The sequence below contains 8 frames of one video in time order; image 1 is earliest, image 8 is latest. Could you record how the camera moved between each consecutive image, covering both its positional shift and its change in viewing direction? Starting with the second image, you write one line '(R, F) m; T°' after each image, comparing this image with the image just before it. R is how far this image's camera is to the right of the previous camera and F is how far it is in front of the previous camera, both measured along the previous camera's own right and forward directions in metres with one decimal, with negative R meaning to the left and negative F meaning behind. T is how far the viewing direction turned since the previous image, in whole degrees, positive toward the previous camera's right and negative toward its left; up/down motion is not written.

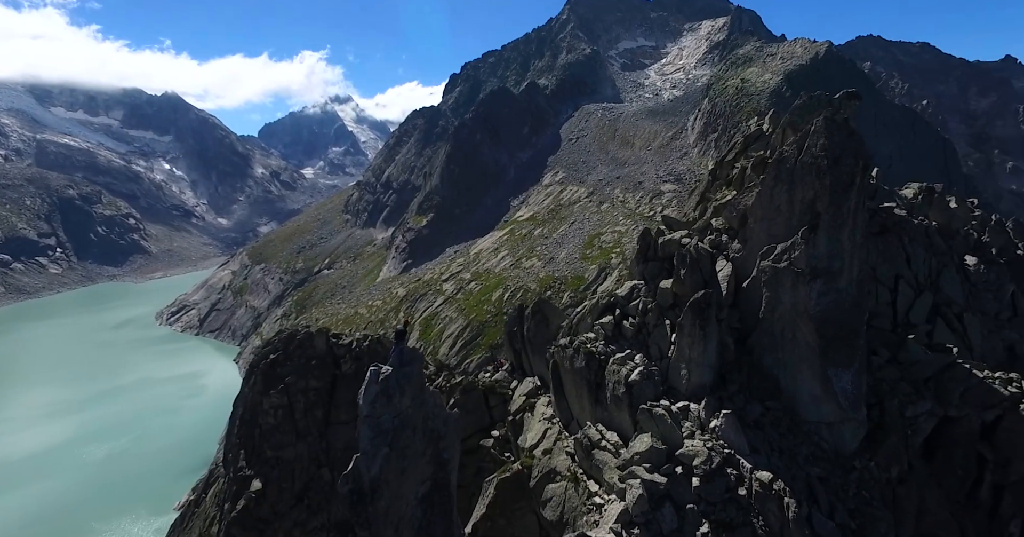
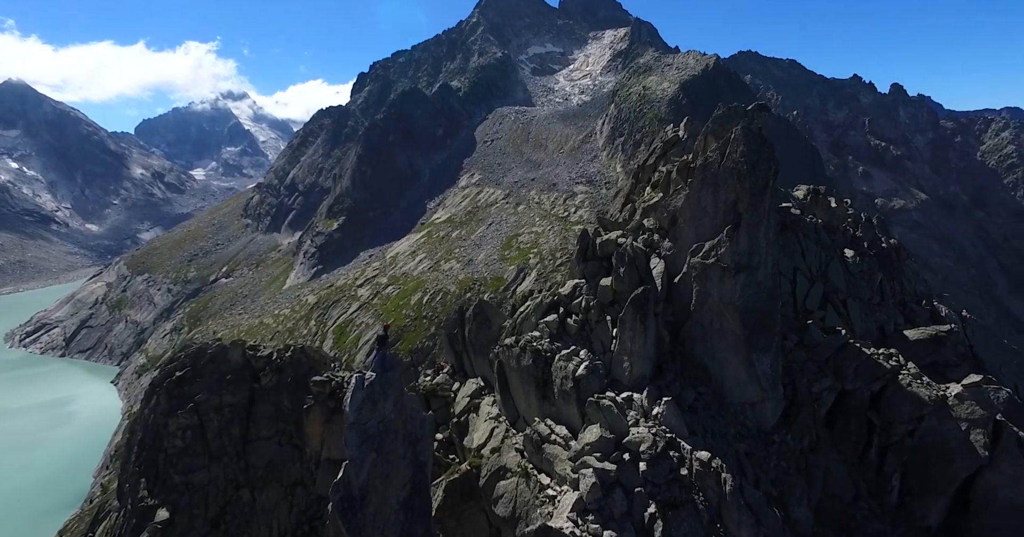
(-3.5, -0.4) m; +10°
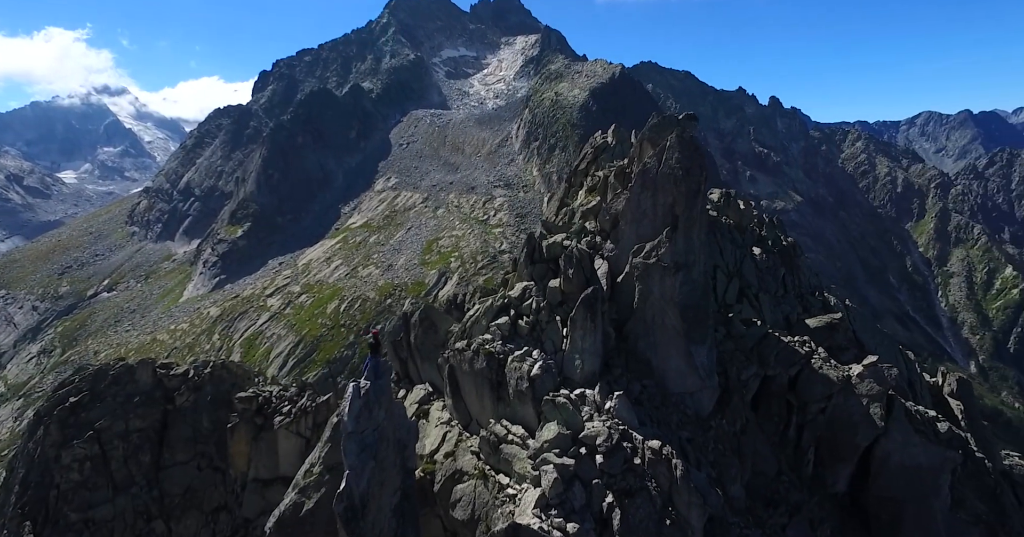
(-4.2, -0.2) m; +11°
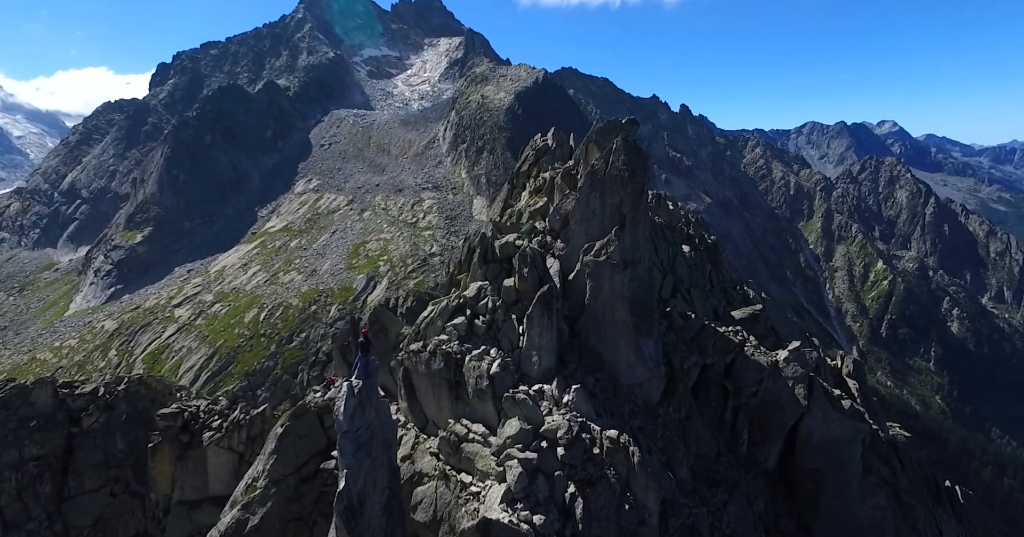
(-3.9, +0.1) m; +10°
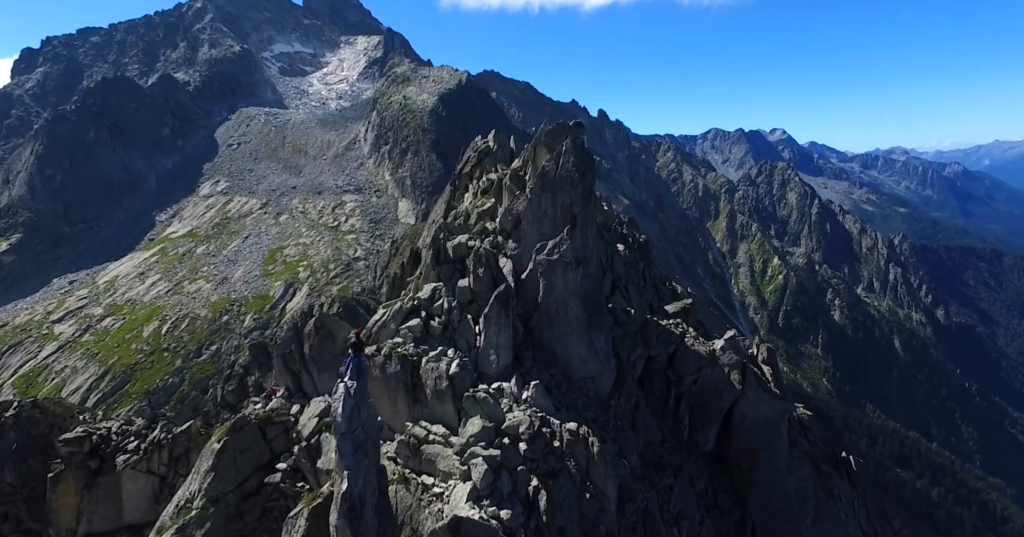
(-3.9, -0.3) m; +9°
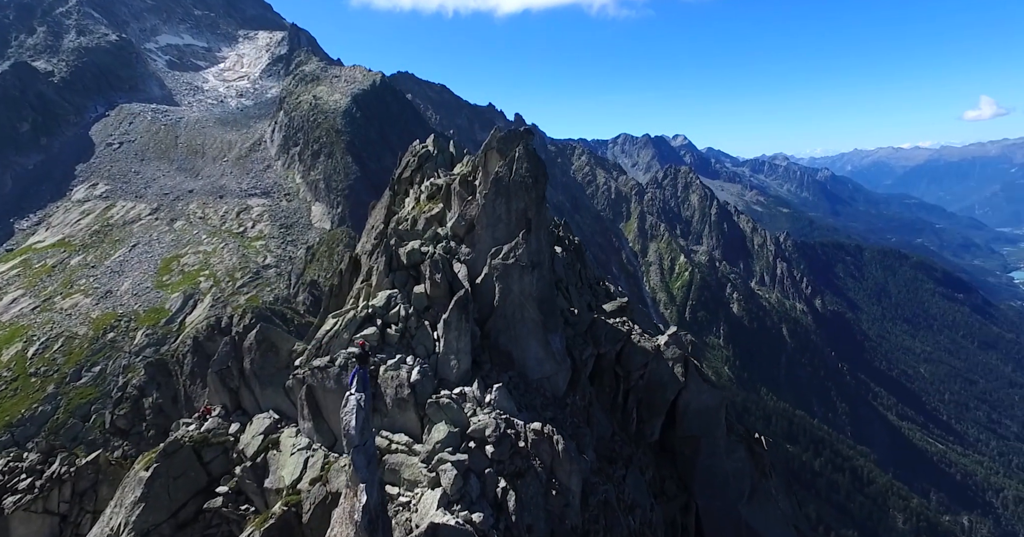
(-4.6, -0.1) m; +10°
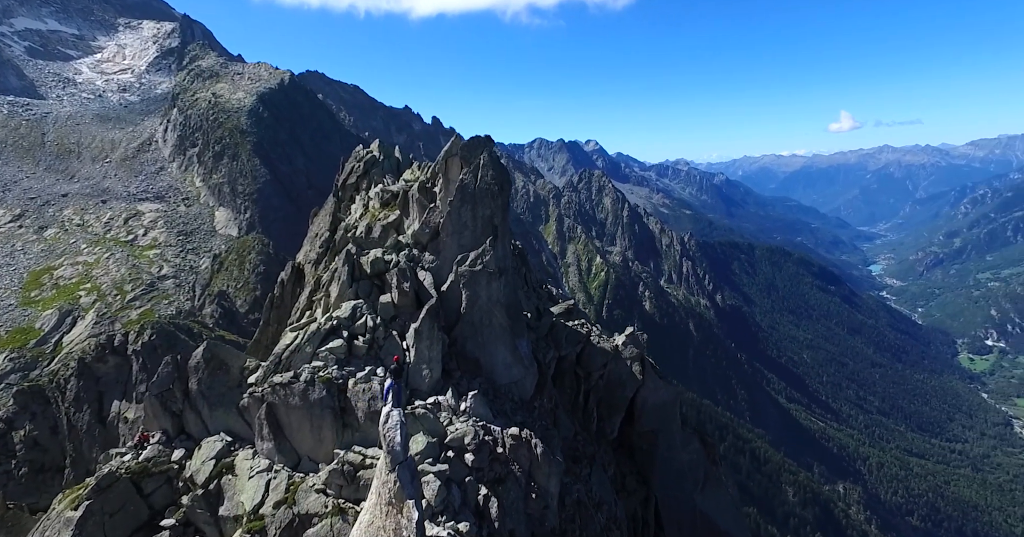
(-6.0, +0.6) m; +11°
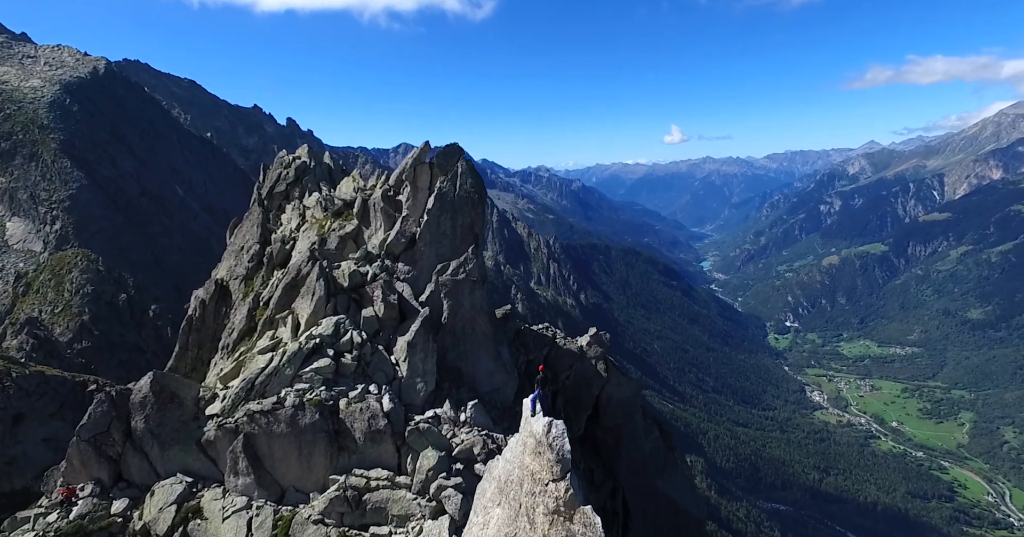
(-11.7, +2.5) m; +17°
